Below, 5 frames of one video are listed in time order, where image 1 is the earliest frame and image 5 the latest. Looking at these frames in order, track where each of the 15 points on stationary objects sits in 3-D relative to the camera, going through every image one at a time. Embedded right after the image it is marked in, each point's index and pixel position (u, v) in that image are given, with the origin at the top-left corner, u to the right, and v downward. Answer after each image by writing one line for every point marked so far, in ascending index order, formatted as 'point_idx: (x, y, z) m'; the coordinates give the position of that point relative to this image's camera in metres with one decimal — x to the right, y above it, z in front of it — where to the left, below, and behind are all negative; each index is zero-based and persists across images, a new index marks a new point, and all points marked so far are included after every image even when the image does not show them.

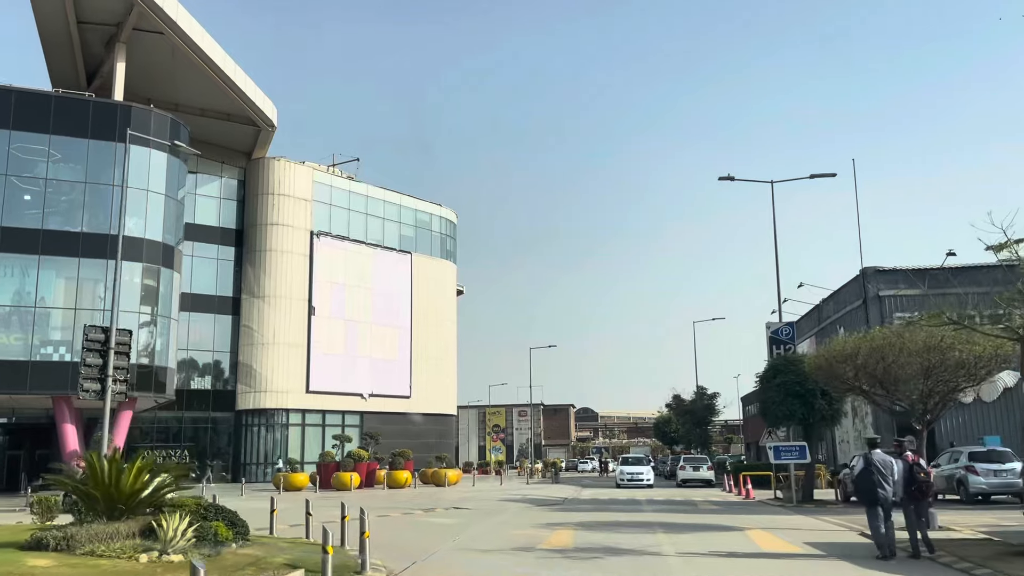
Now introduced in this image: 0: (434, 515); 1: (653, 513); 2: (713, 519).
0: (-1.8, -5.1, +19.2) m
1: (+3.3, -5.2, +19.8) m
2: (+4.1, -4.8, +17.6) m
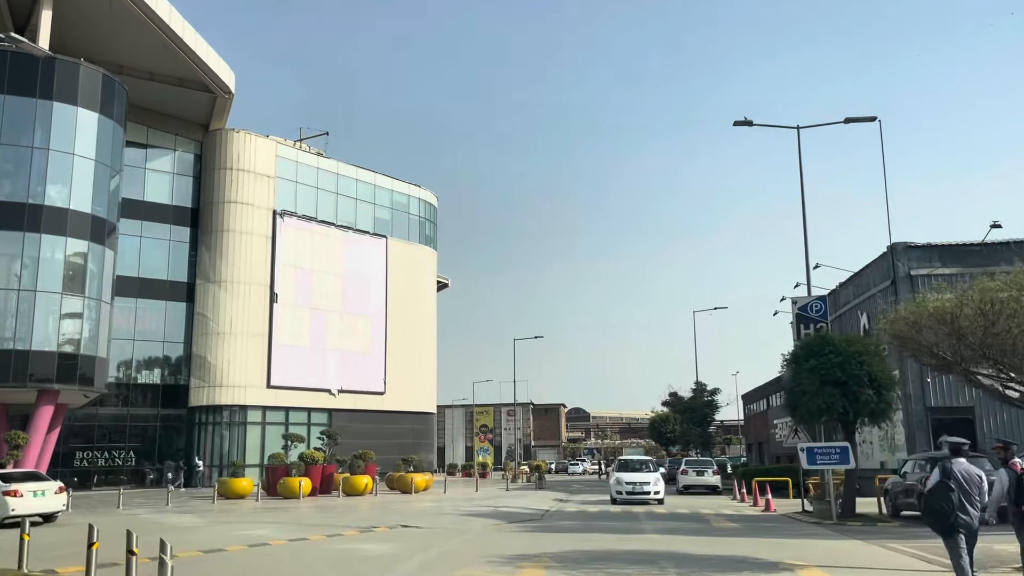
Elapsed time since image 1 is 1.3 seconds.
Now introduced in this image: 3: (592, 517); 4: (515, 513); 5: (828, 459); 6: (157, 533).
0: (-2.5, -4.3, +14.6) m
1: (+2.6, -4.4, +15.3) m
2: (+3.5, -4.0, +13.1) m
3: (+1.8, -5.0, +18.4) m
4: (0.0, -5.1, +19.5) m
5: (+6.4, -3.5, +17.4) m
6: (-7.4, -5.1, +17.7) m
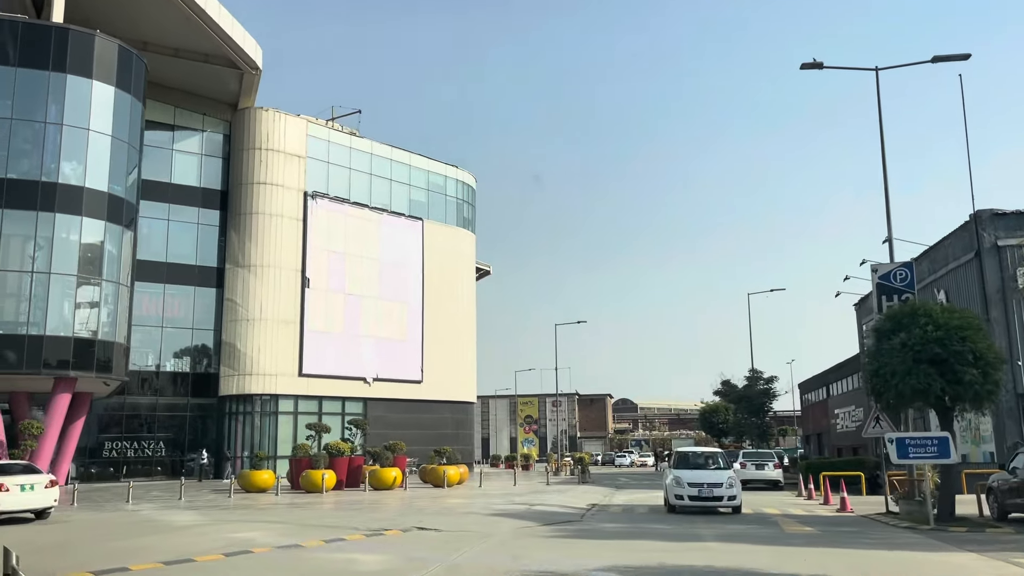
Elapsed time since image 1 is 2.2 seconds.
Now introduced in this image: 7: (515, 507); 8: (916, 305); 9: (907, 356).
0: (-2.0, -3.7, +12.4) m
1: (+3.1, -3.8, +12.7) m
2: (+3.8, -3.4, +10.5) m
3: (+2.4, -4.3, +16.0) m
4: (+0.8, -4.5, +17.1) m
5: (+7.0, -2.8, +14.7) m
6: (-6.8, -4.5, +15.7) m
7: (0.0, -4.6, +17.9) m
8: (+7.5, -0.3, +15.7) m
9: (+6.9, -1.2, +15.0) m
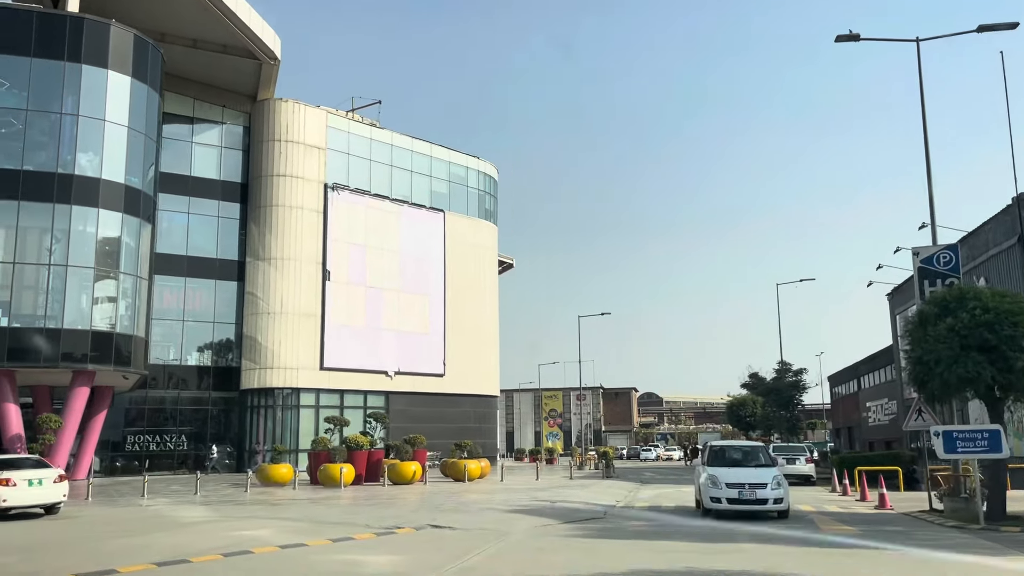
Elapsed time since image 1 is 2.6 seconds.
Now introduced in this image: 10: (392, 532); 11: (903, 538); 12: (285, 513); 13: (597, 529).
0: (-1.8, -3.5, +11.7) m
1: (+3.3, -3.6, +12.0) m
2: (+4.0, -3.2, +9.7) m
3: (+2.8, -4.1, +15.2) m
4: (+1.2, -4.2, +16.4) m
5: (+7.4, -2.5, +13.8) m
6: (-6.4, -4.3, +15.2) m
7: (+0.5, -4.4, +17.3) m
8: (+7.8, 0.0, +14.8) m
9: (+7.2, -0.9, +14.1) m
10: (-1.8, -3.7, +13.1) m
11: (+5.8, -3.7, +12.7) m
12: (-4.6, -4.6, +17.4) m
13: (+1.3, -3.7, +13.1) m
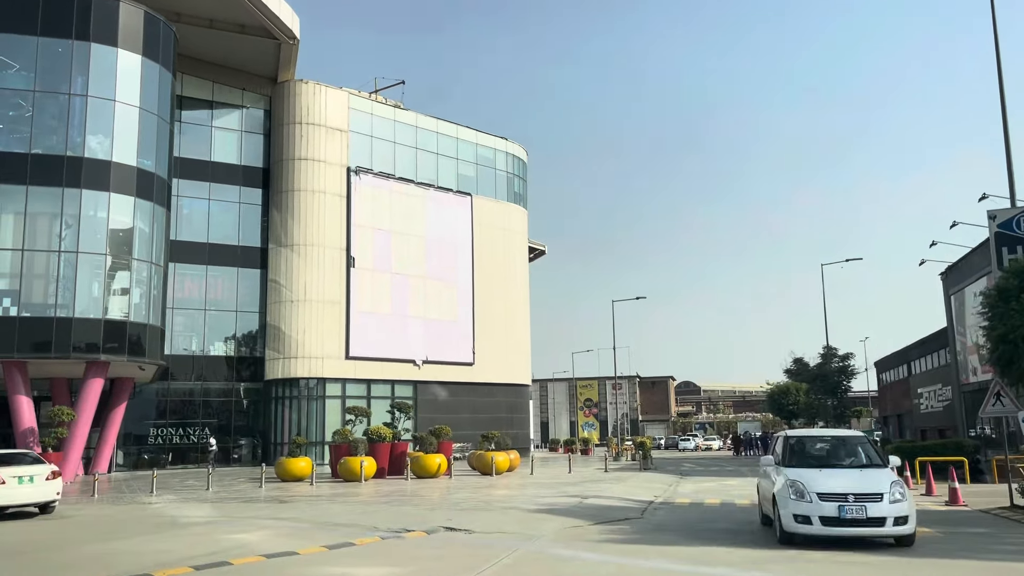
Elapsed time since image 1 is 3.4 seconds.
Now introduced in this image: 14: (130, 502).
0: (-1.5, -3.1, +10.2) m
1: (+3.6, -3.1, +10.2) m
2: (+4.2, -2.7, +7.9) m
3: (+3.2, -3.6, +13.5) m
4: (+1.6, -3.8, +14.7) m
5: (+7.7, -2.0, +11.8) m
6: (-6.0, -3.9, +13.8) m
7: (+1.0, -3.9, +15.6) m
8: (+8.1, +0.5, +12.8) m
9: (+7.6, -0.4, +12.1) m
10: (-1.5, -3.3, +11.6) m
11: (+6.1, -3.2, +10.8) m
12: (-4.1, -4.2, +15.9) m
13: (+1.6, -3.3, +11.4) m
14: (-8.7, -4.8, +19.4) m
